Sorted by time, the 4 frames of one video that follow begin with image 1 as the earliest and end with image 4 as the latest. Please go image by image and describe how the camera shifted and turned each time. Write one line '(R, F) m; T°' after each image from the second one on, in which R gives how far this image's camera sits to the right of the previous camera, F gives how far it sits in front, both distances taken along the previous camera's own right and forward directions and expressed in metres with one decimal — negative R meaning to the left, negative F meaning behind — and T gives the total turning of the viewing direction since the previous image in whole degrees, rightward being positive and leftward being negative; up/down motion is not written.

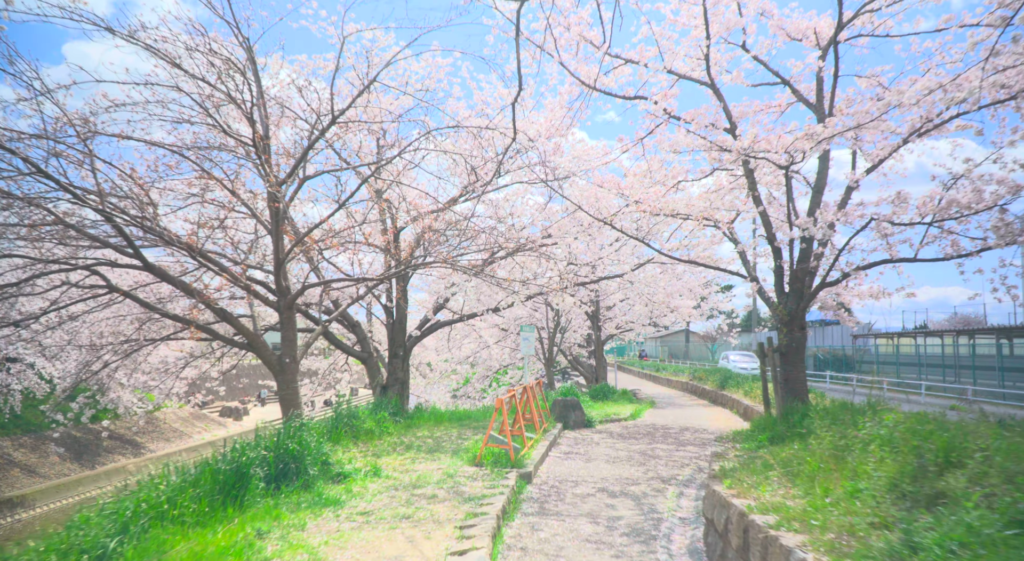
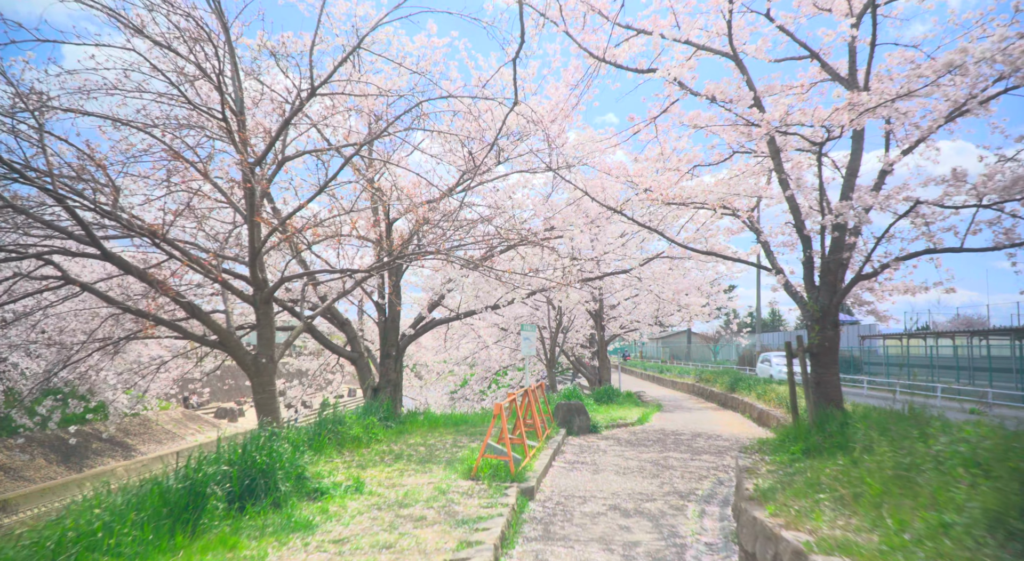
(0.0, +0.8) m; 0°
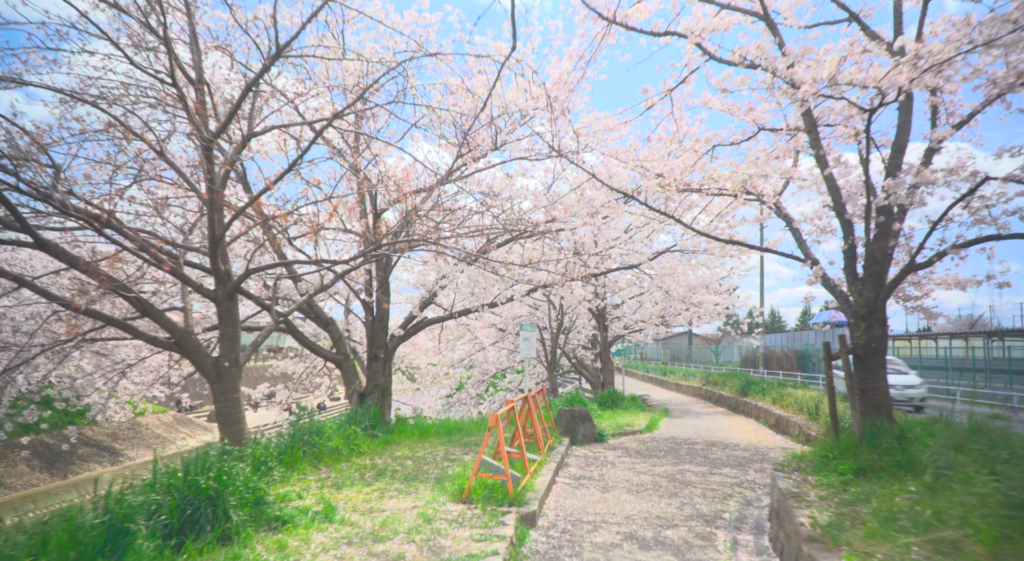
(0.0, +0.9) m; 0°
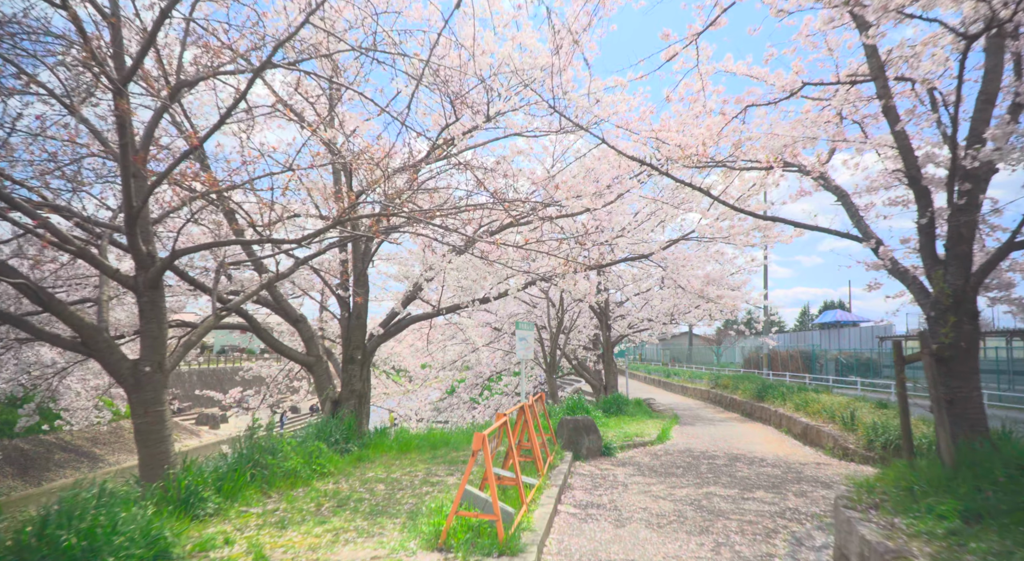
(0.0, +1.2) m; 0°
